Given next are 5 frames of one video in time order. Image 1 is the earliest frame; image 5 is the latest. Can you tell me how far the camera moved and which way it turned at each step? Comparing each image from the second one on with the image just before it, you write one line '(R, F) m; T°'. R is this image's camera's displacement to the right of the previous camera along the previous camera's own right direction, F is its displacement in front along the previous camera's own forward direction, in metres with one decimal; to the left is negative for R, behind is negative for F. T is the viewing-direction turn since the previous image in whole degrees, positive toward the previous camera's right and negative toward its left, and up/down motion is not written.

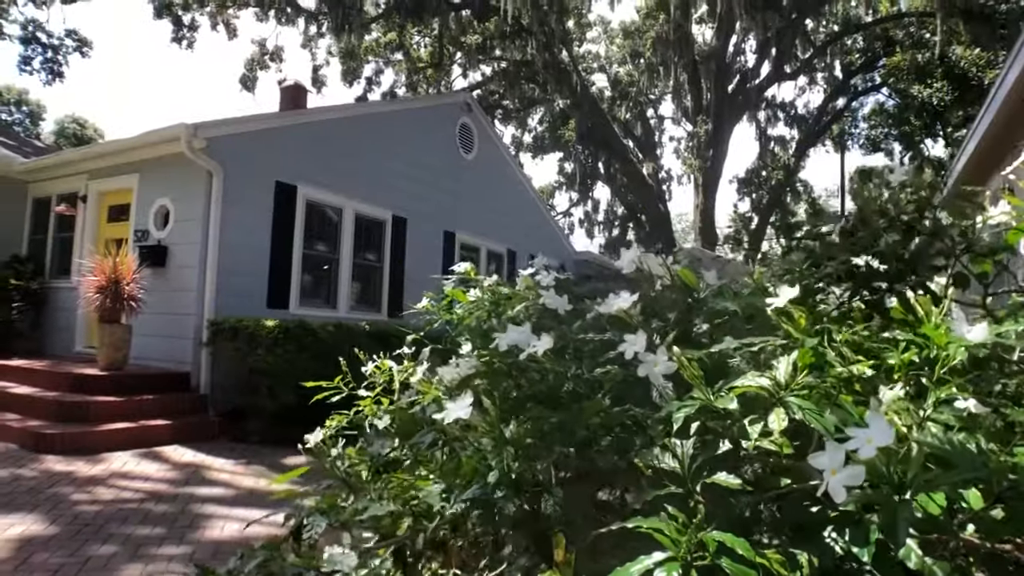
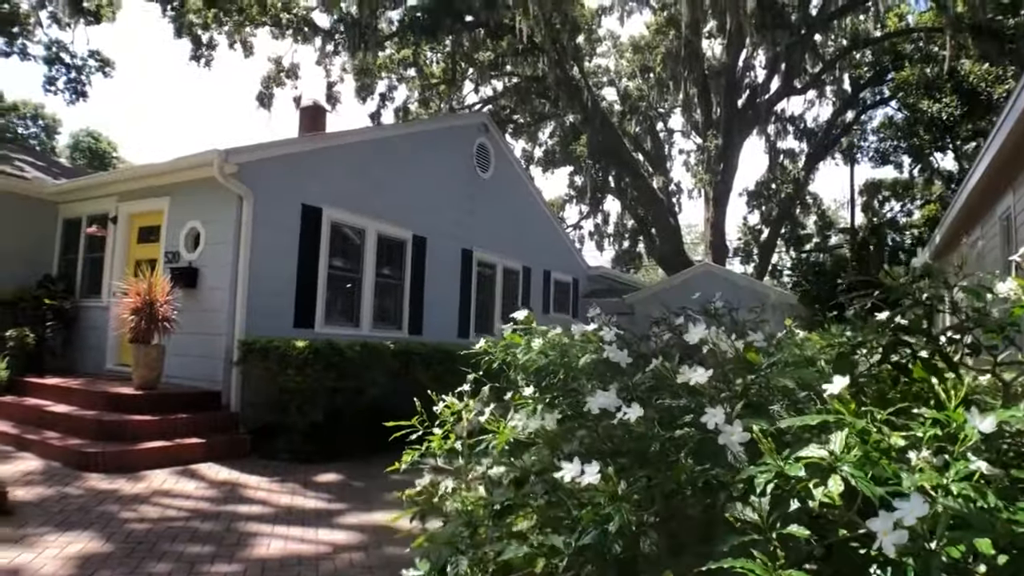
(-0.1, -0.2) m; -1°
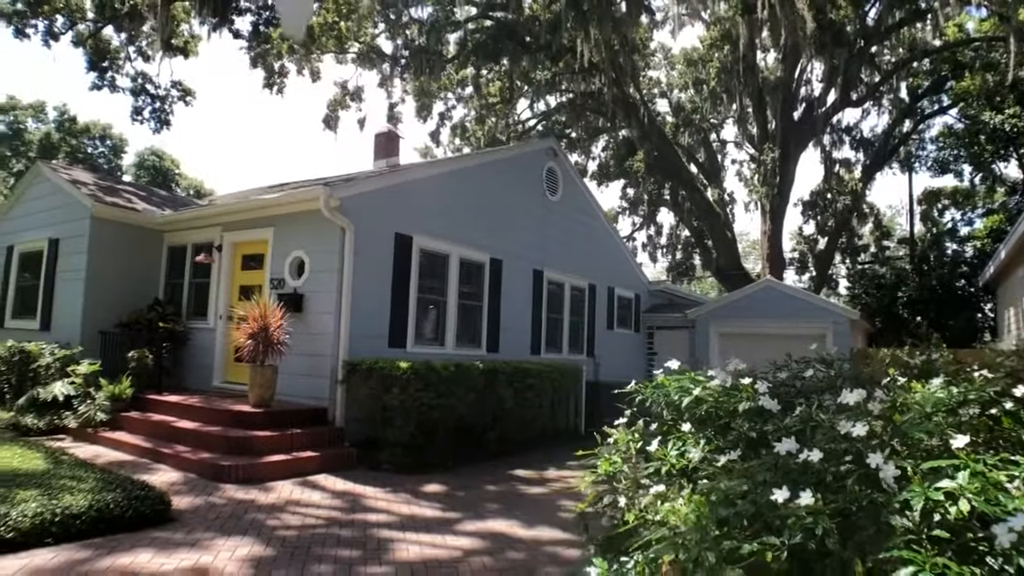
(-0.3, -0.5) m; -3°
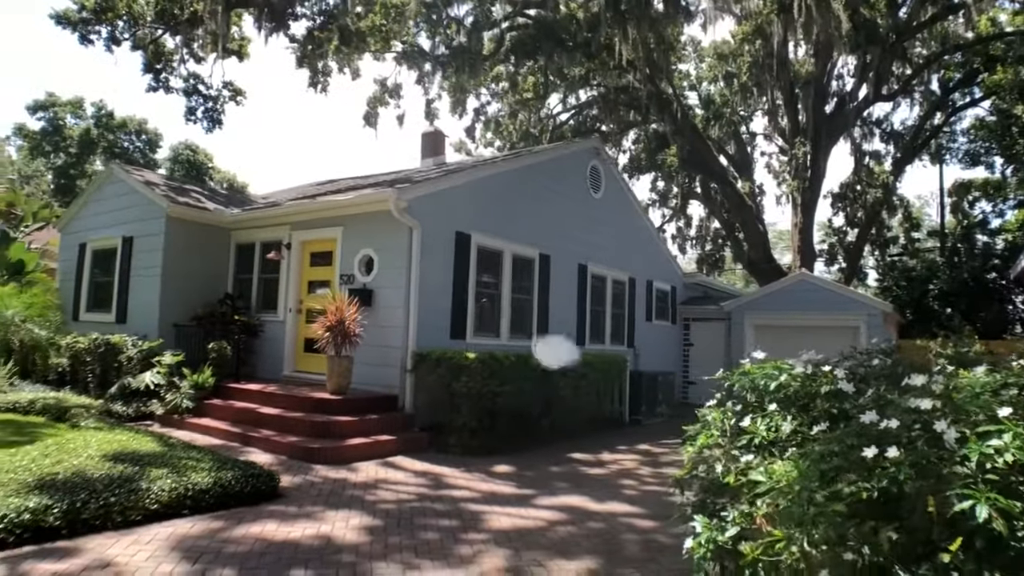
(-0.4, -0.6) m; -2°
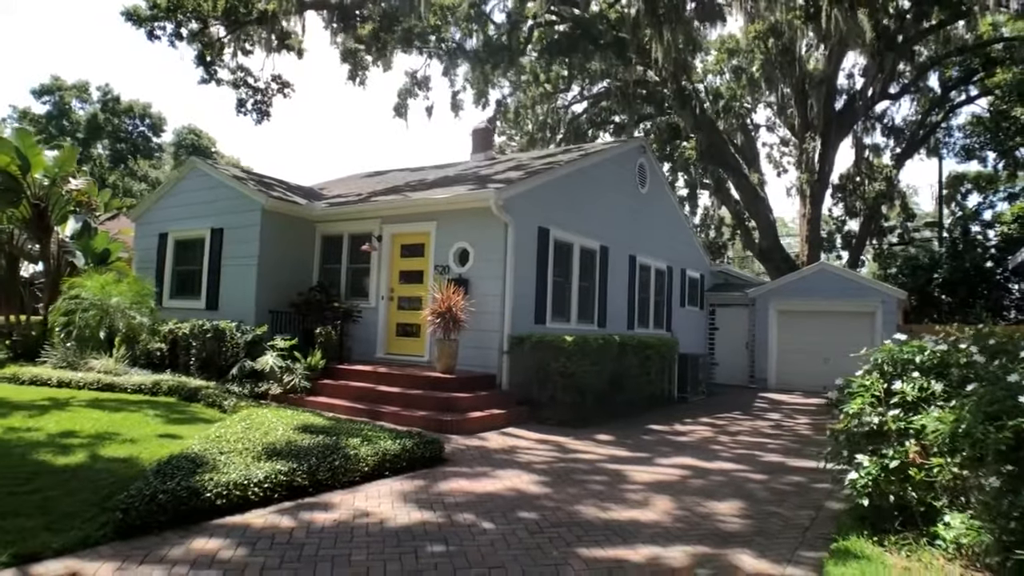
(-1.3, -1.1) m; +1°
